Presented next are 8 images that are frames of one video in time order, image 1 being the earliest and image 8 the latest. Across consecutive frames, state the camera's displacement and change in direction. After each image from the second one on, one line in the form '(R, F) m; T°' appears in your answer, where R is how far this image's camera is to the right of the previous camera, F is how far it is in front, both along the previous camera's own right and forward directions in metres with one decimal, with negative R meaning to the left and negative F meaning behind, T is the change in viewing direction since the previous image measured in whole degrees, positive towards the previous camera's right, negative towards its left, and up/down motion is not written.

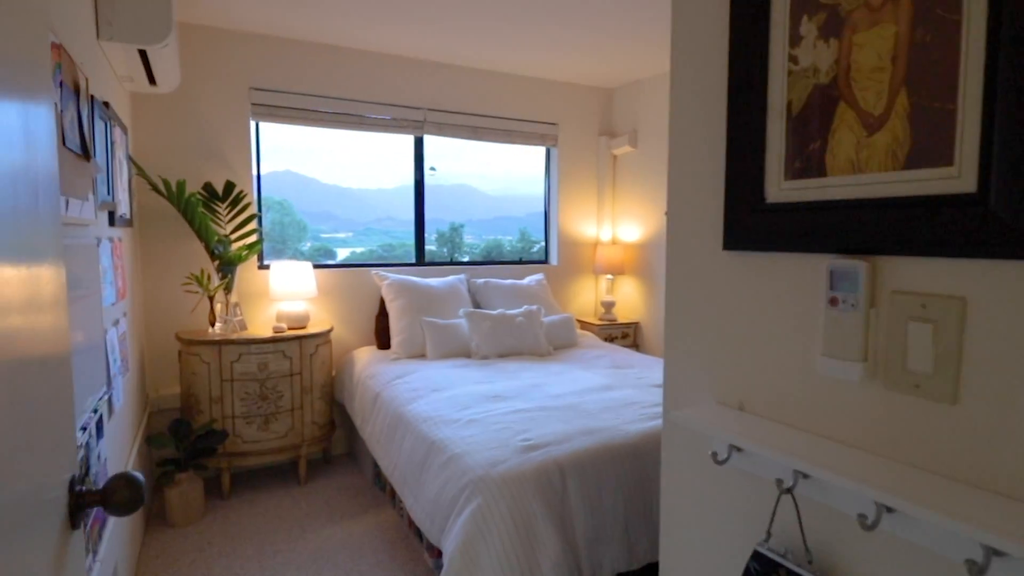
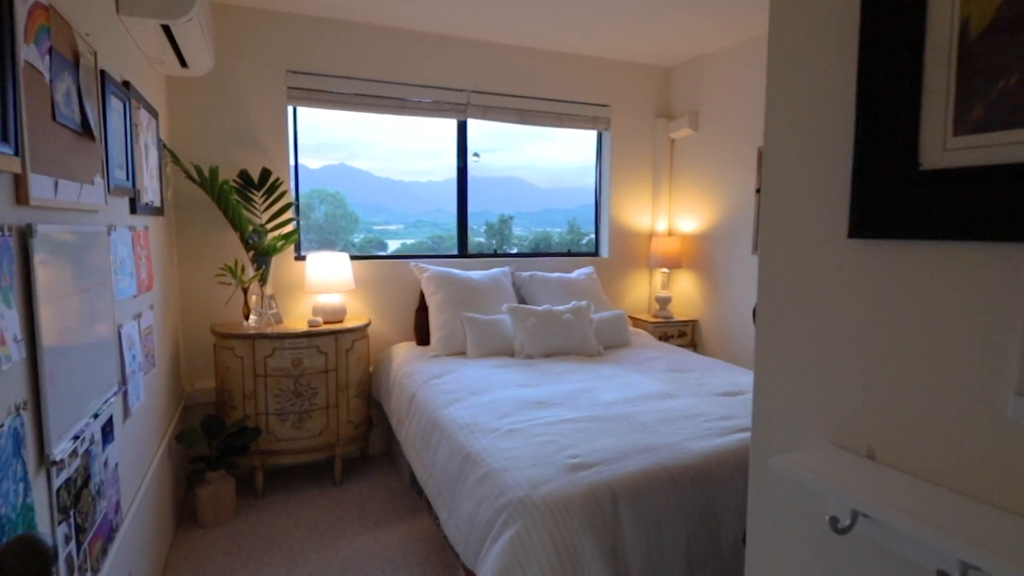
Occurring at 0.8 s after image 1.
(0.0, +0.2) m; -5°
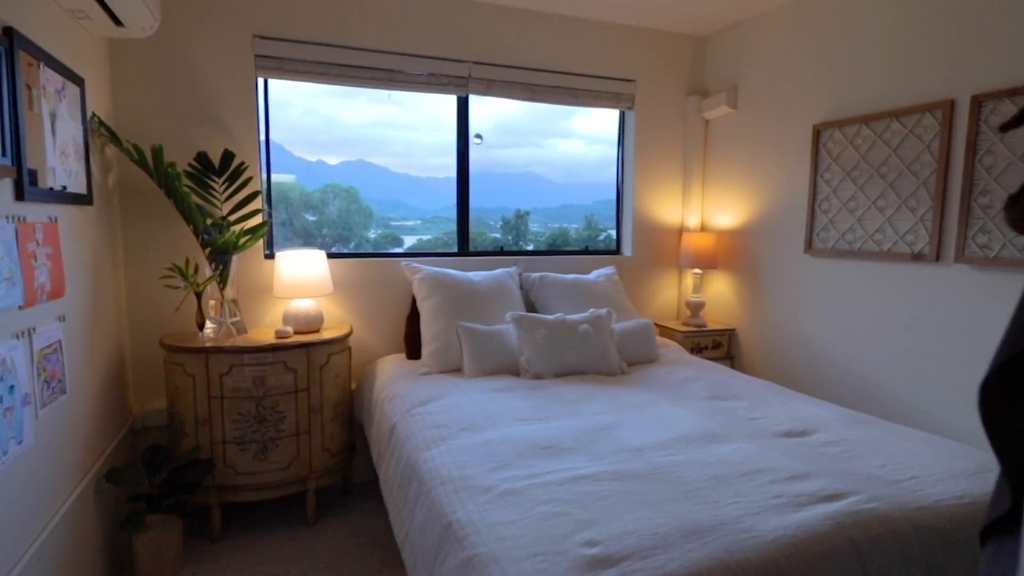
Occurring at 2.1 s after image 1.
(0.0, +0.5) m; -2°
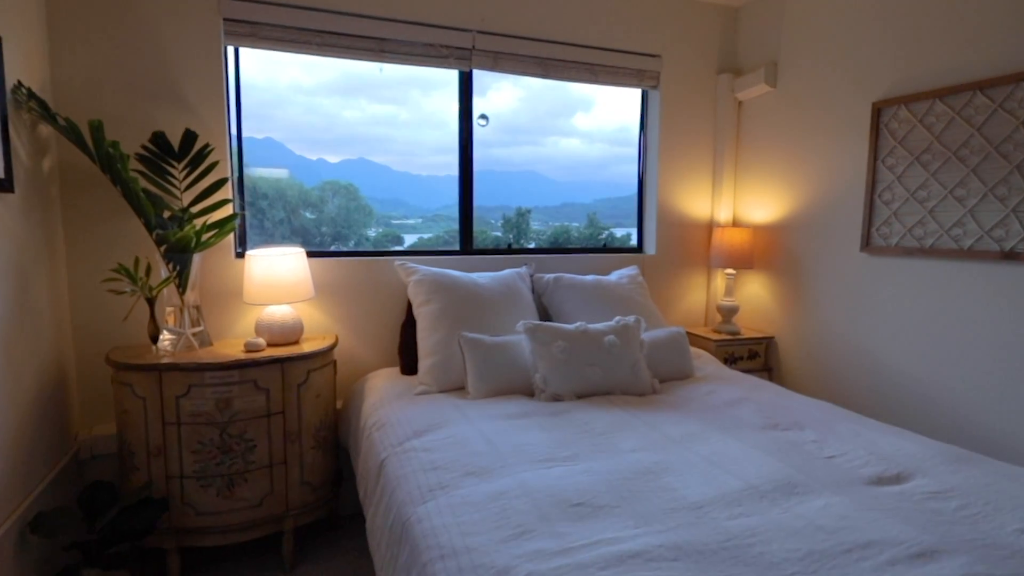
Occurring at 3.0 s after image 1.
(0.0, +0.4) m; 0°
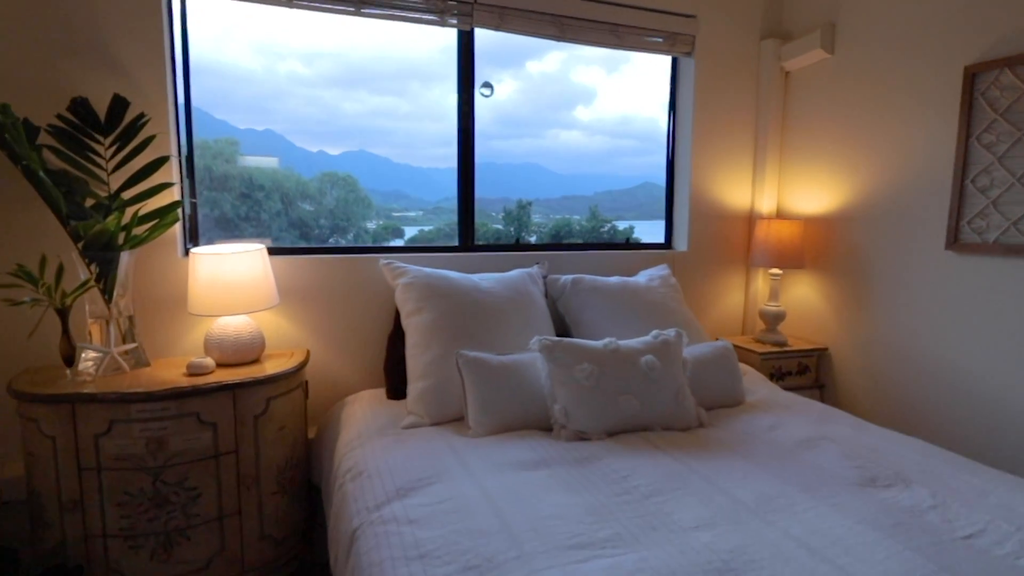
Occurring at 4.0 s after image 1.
(0.0, +0.4) m; 0°
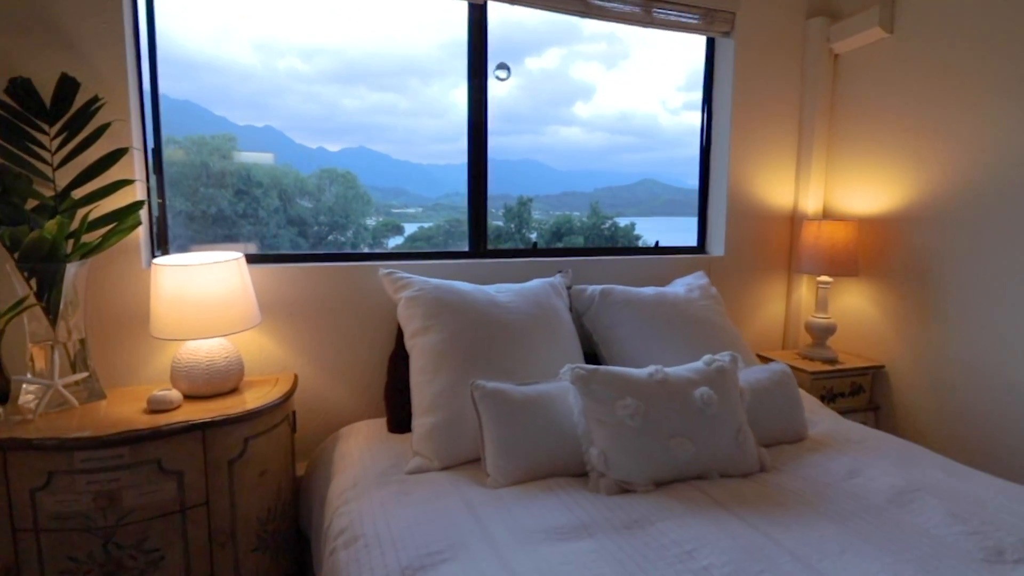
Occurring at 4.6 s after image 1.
(-0.1, +0.3) m; 0°
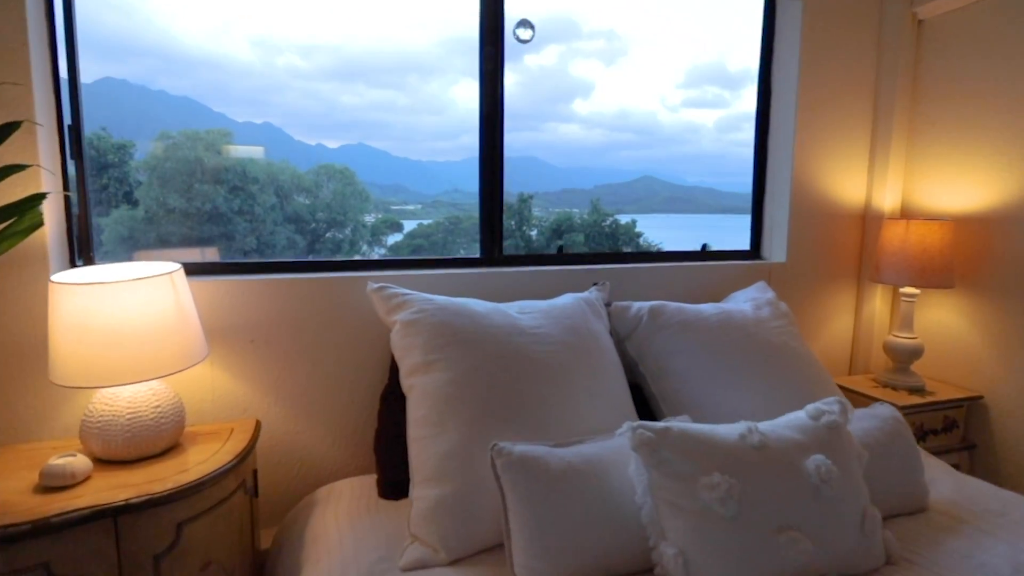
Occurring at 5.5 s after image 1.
(-0.1, +0.4) m; 0°
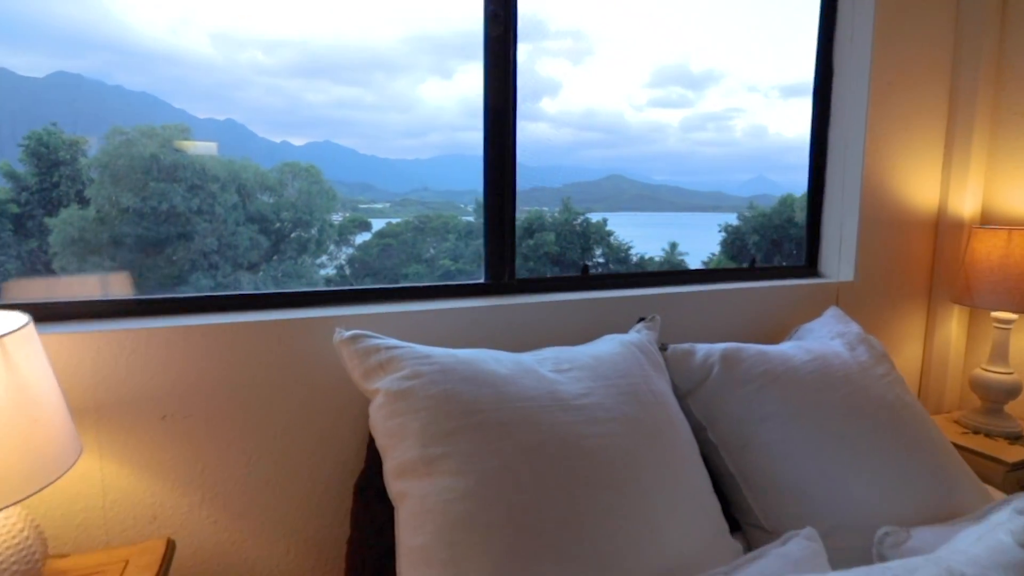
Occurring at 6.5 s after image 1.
(-0.1, +0.4) m; +3°
